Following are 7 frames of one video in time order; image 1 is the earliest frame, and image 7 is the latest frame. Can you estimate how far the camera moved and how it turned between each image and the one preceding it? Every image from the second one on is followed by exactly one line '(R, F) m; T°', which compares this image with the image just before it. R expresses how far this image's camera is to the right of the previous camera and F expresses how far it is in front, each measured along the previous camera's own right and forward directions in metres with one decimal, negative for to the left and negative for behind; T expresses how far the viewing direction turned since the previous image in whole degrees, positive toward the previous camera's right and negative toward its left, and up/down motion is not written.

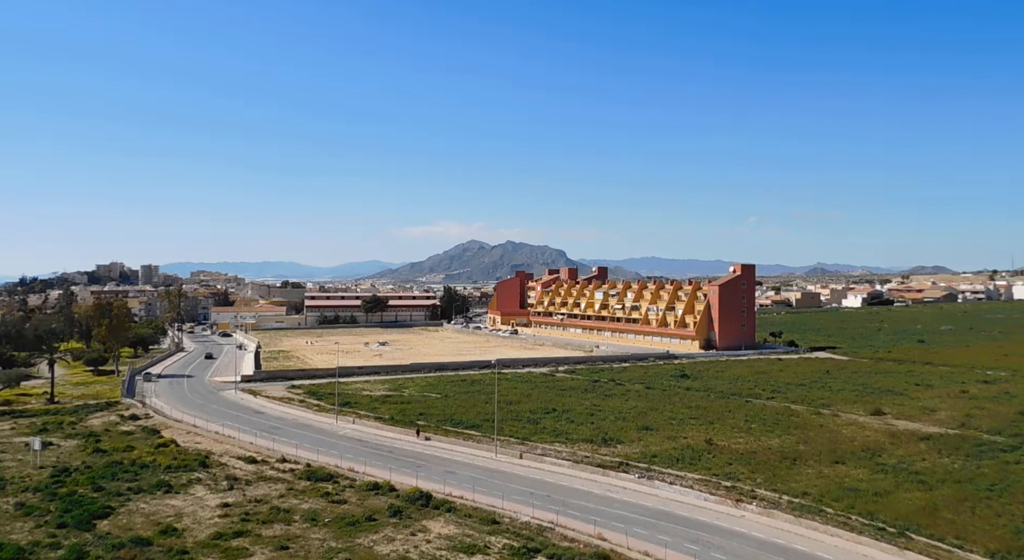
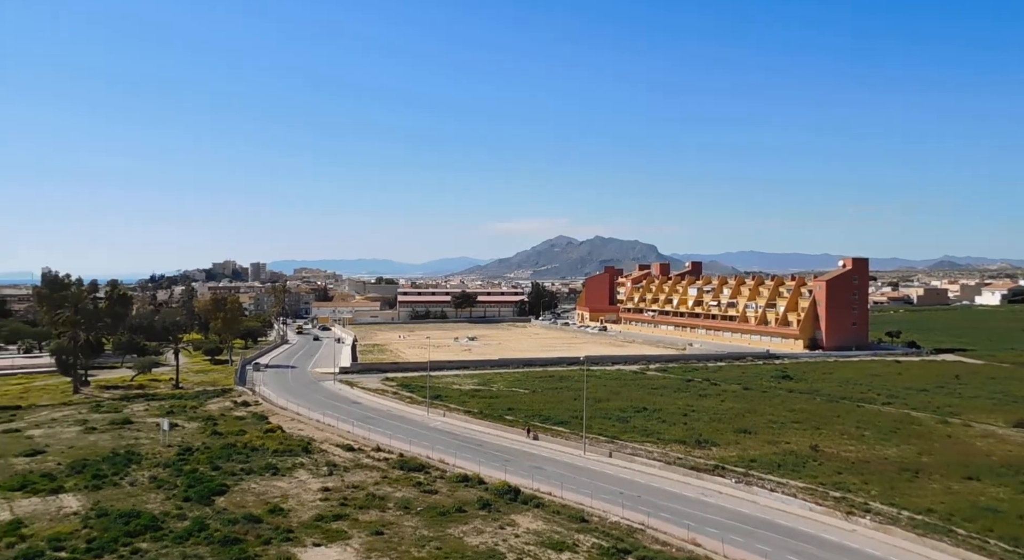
(0.0, +0.3) m; -6°
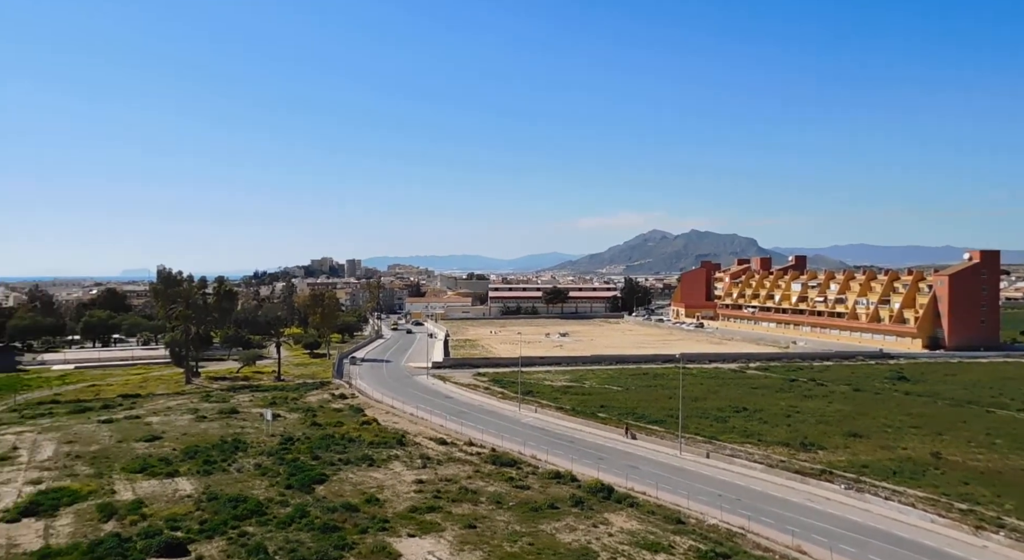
(-0.1, +0.2) m; -6°
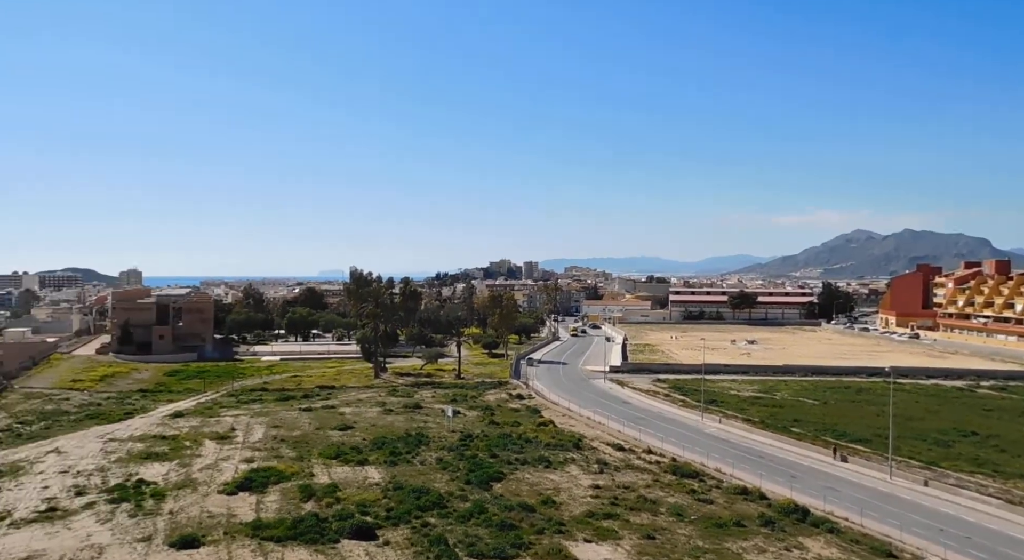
(-0.2, +0.7) m; -12°
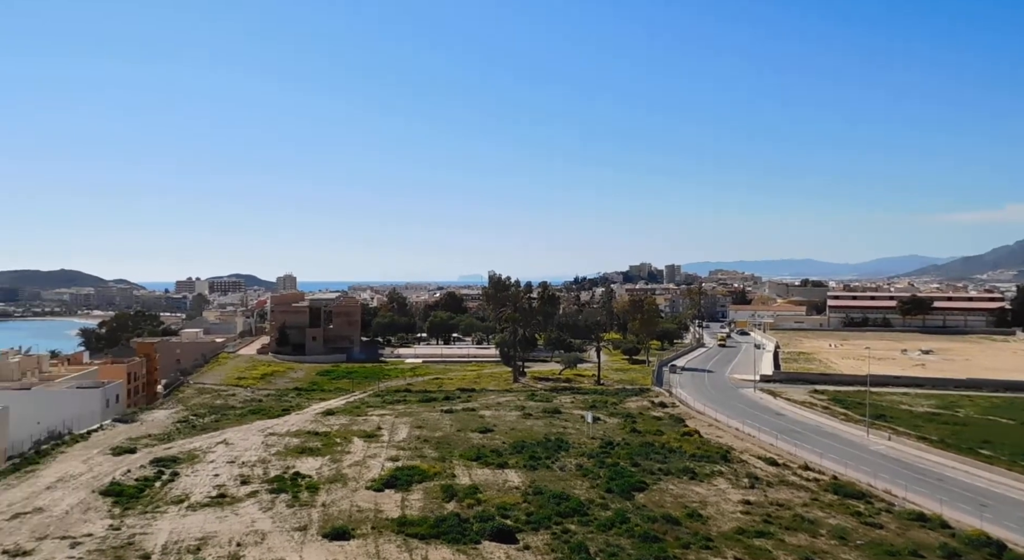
(-0.3, +0.9) m; -10°
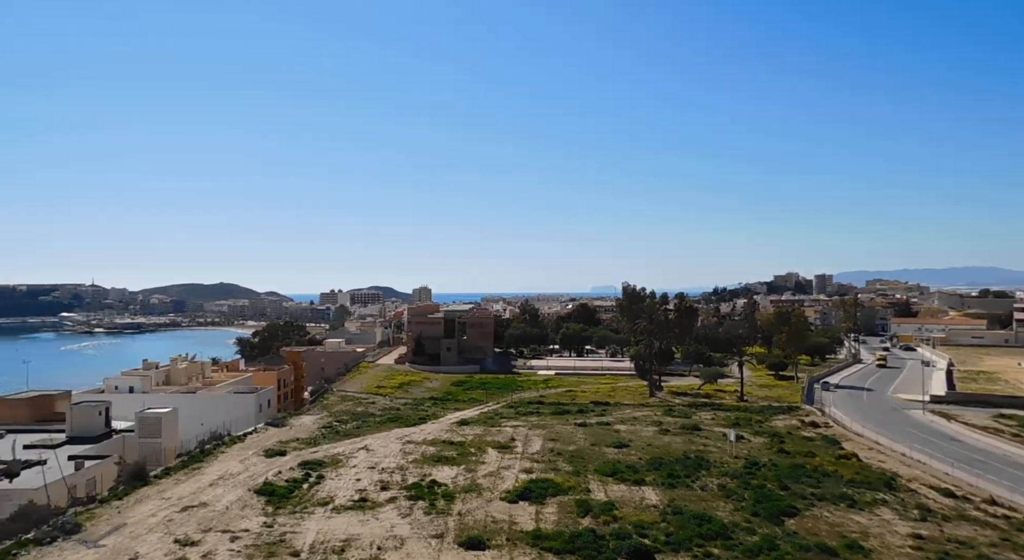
(-0.5, +1.4) m; -9°
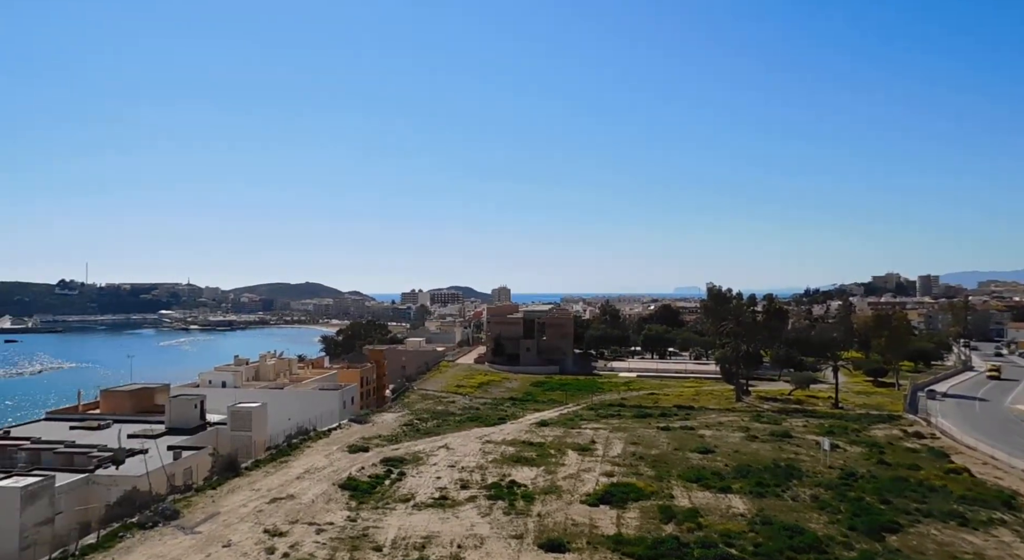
(-0.4, +1.3) m; -6°
